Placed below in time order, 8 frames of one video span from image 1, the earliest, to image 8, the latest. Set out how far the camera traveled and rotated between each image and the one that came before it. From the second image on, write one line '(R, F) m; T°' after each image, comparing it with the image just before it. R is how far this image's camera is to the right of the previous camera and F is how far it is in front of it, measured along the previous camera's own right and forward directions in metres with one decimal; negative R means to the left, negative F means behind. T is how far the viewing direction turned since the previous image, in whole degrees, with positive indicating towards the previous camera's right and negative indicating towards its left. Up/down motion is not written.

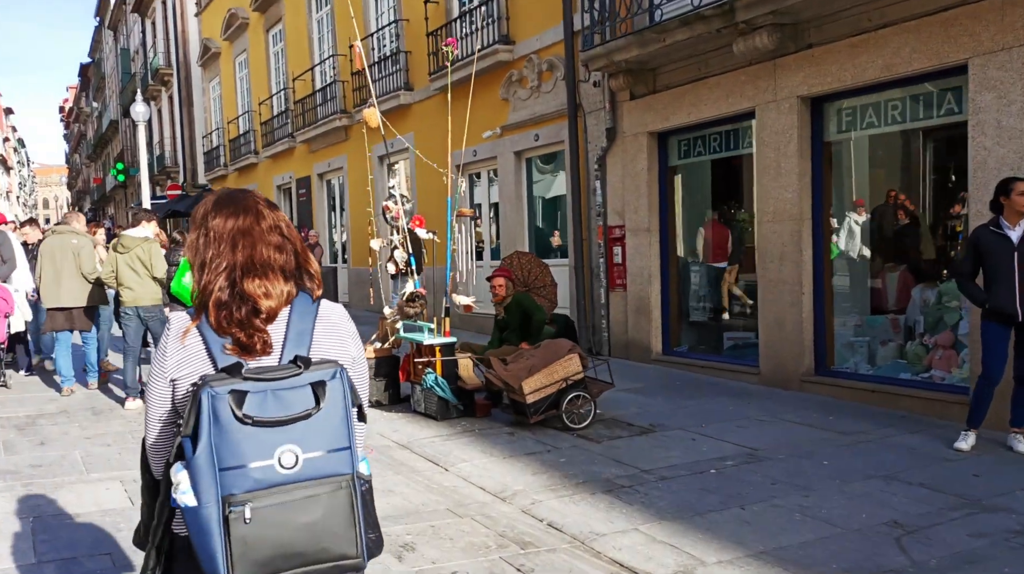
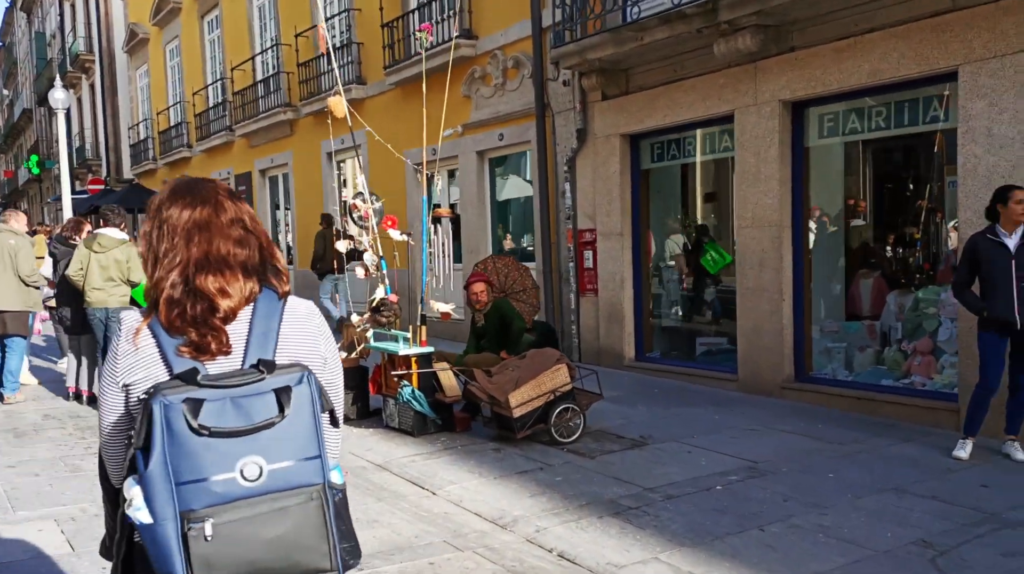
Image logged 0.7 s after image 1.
(-0.3, +0.3) m; +4°
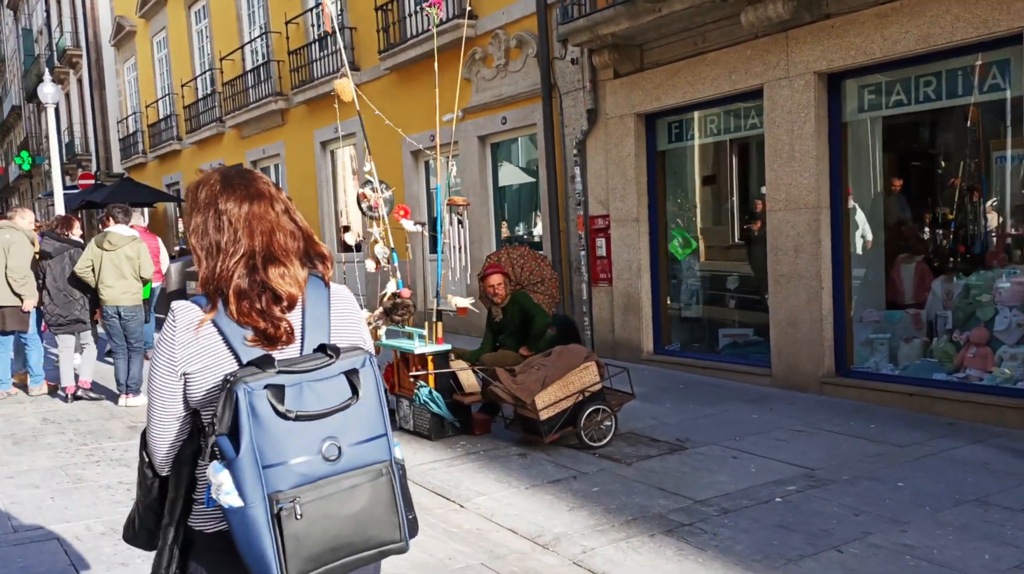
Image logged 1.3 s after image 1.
(-0.2, +0.6) m; +1°
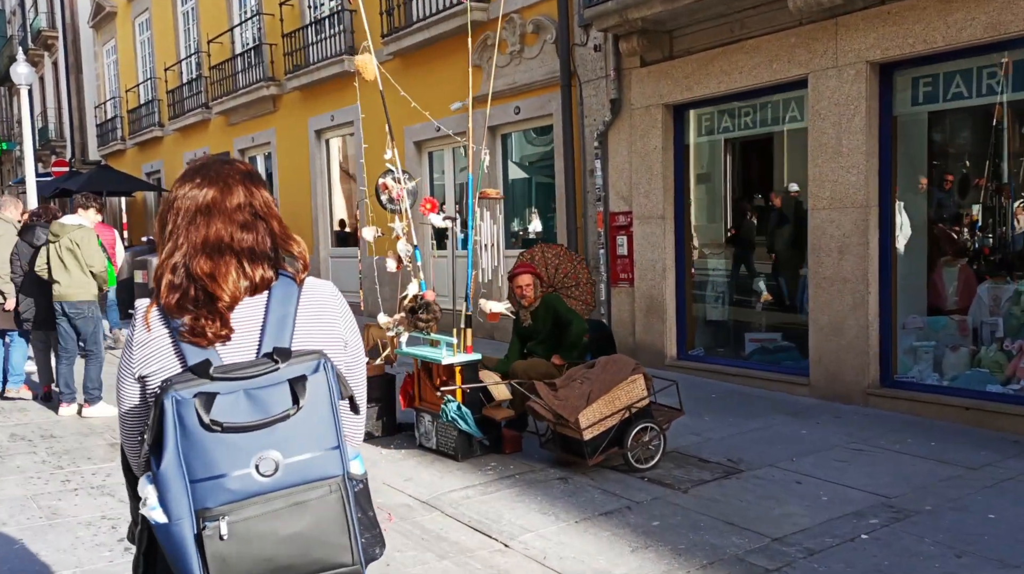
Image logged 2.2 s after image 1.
(-0.4, +0.5) m; +1°
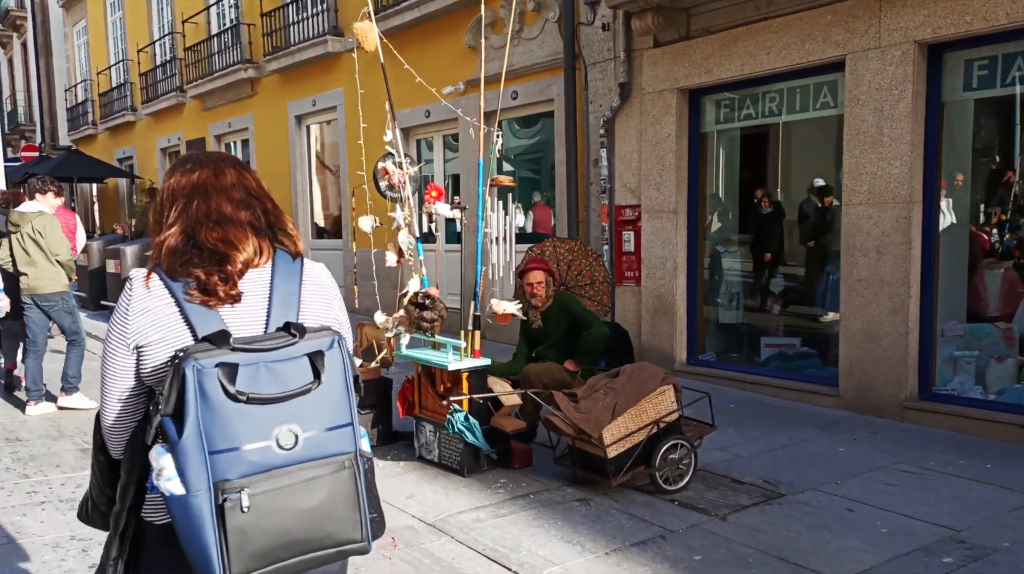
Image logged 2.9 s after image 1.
(-0.2, +0.6) m; +1°
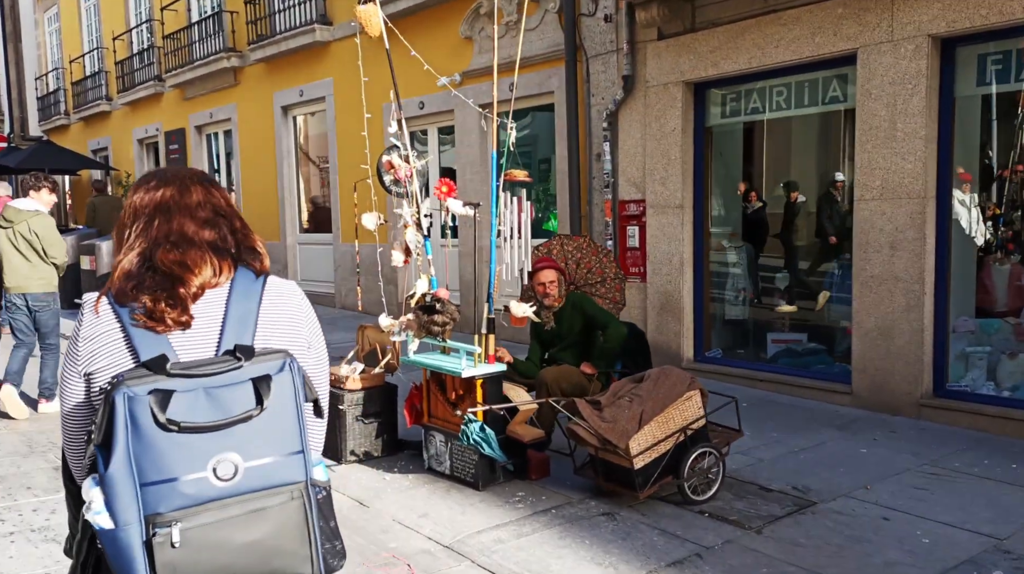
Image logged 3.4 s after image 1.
(-0.2, +0.2) m; +1°
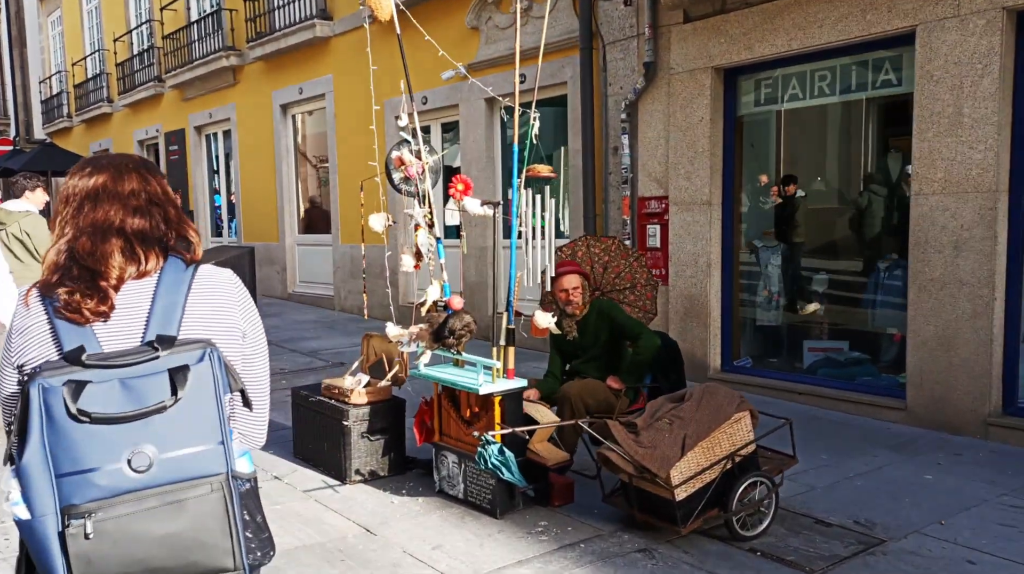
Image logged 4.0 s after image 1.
(-0.1, +0.6) m; 0°
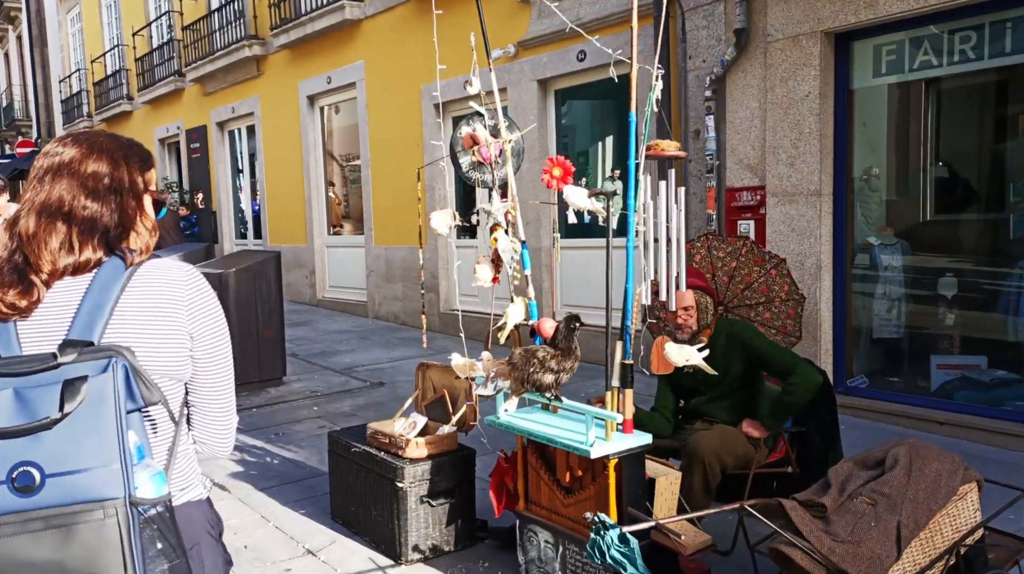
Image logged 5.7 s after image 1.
(-0.3, +1.2) m; -1°
